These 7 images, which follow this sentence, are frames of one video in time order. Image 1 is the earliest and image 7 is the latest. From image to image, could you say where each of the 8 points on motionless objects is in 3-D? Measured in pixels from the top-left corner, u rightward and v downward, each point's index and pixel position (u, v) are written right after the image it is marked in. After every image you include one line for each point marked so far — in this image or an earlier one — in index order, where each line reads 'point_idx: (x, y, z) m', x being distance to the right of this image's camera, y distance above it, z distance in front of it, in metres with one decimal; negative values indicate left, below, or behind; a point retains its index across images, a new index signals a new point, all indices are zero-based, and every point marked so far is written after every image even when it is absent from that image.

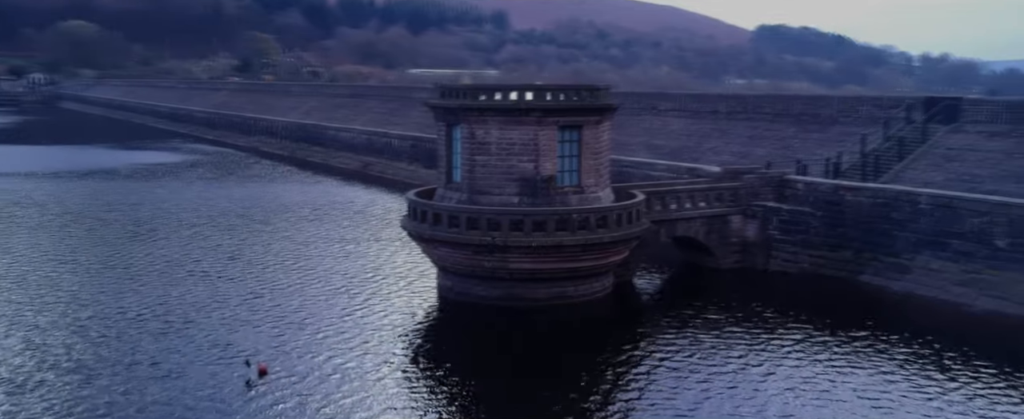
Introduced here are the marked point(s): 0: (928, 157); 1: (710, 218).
0: (+8.5, +1.1, +19.7) m
1: (+3.8, -0.2, +17.8) m
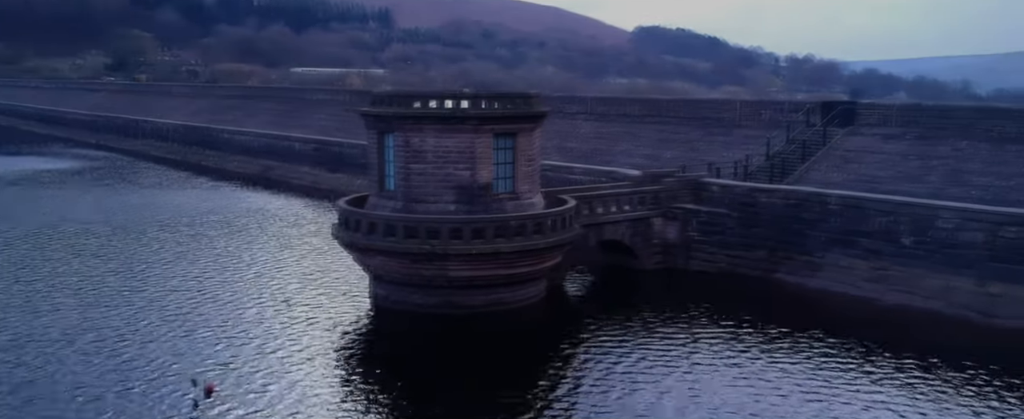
0: (+6.9, +1.1, +20.7) m
1: (+2.4, -0.2, +18.3) m
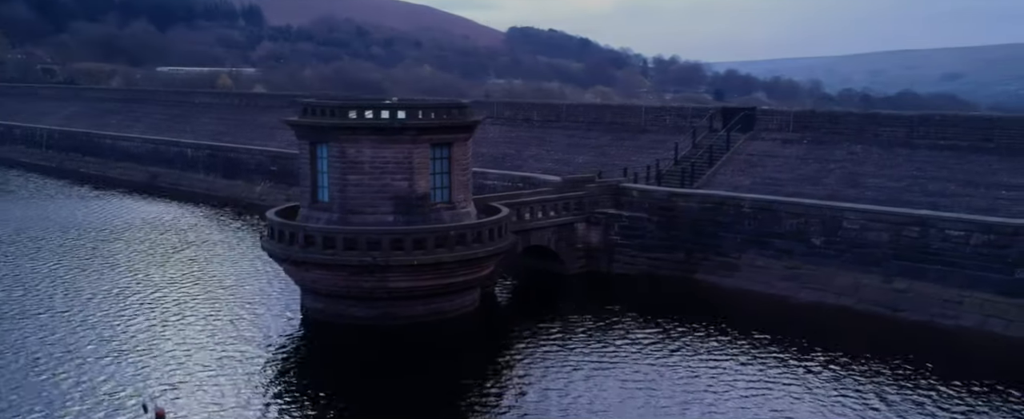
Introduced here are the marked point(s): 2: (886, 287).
0: (+5.0, +1.1, +21.7) m
1: (+0.9, -0.3, +18.7) m
2: (+6.3, -1.3, +16.0) m
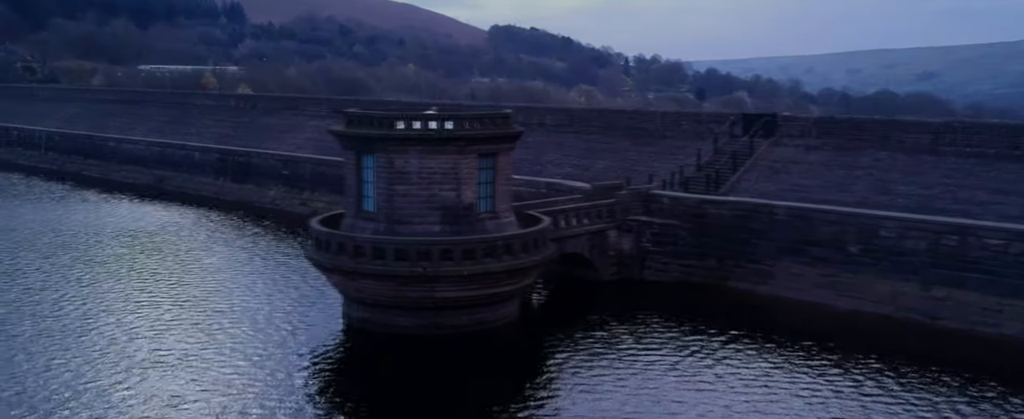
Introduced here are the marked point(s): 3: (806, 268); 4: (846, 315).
0: (+5.6, +1.0, +21.9) m
1: (+1.6, -0.5, +18.7) m
2: (+7.0, -1.4, +16.2) m
3: (+5.4, -1.1, +17.7) m
4: (+5.8, -1.8, +16.8) m
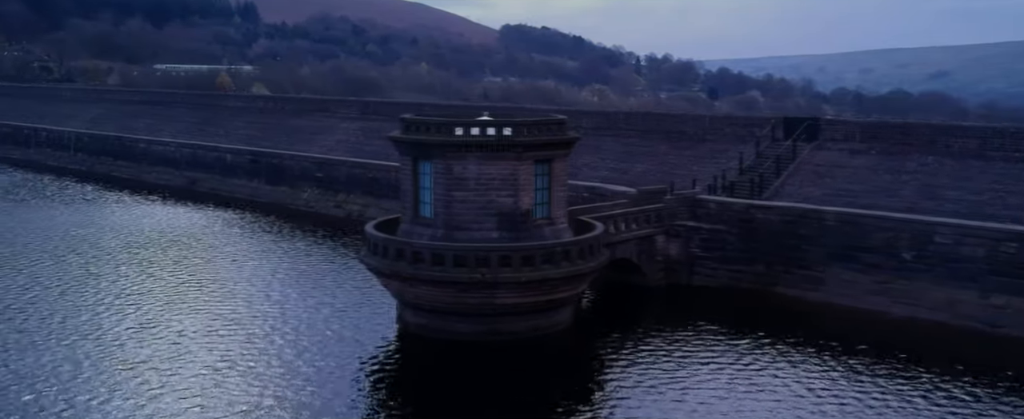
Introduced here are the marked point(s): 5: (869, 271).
0: (+6.6, +0.8, +21.8) m
1: (+2.5, -0.6, +18.7) m
2: (+7.9, -1.6, +16.1) m
3: (+6.3, -1.2, +17.6) m
4: (+6.7, -2.0, +16.7) m
5: (+6.5, -1.1, +17.4) m
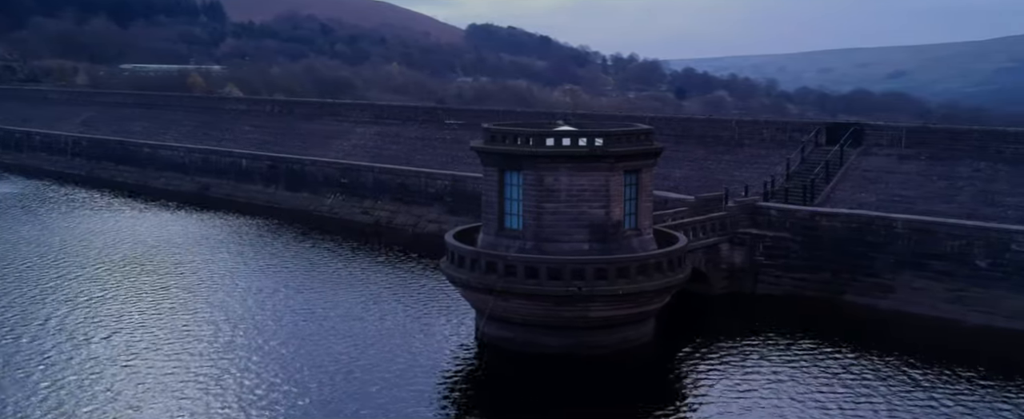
0: (+7.7, +0.7, +21.7) m
1: (+3.8, -0.7, +18.4) m
2: (+9.2, -1.7, +16.1) m
3: (+7.6, -1.3, +17.5) m
4: (+8.1, -2.1, +16.6) m
5: (+7.8, -1.2, +17.4) m
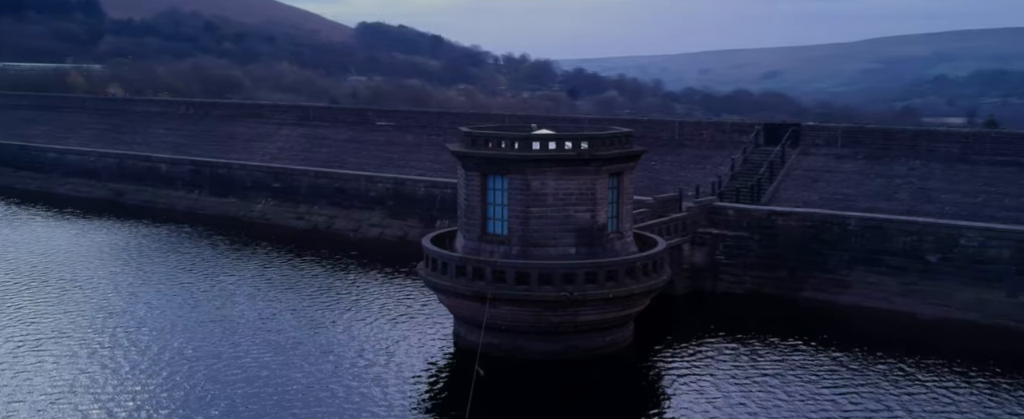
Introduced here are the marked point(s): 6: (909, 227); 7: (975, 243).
0: (+6.6, +0.8, +22.4) m
1: (+3.1, -0.7, +18.7) m
2: (+8.8, -1.6, +17.0) m
3: (+7.0, -1.3, +18.2) m
4: (+7.6, -2.0, +17.4) m
5: (+7.2, -1.2, +18.1) m
6: (+7.4, -0.3, +17.9) m
7: (+8.3, -0.6, +17.3) m
